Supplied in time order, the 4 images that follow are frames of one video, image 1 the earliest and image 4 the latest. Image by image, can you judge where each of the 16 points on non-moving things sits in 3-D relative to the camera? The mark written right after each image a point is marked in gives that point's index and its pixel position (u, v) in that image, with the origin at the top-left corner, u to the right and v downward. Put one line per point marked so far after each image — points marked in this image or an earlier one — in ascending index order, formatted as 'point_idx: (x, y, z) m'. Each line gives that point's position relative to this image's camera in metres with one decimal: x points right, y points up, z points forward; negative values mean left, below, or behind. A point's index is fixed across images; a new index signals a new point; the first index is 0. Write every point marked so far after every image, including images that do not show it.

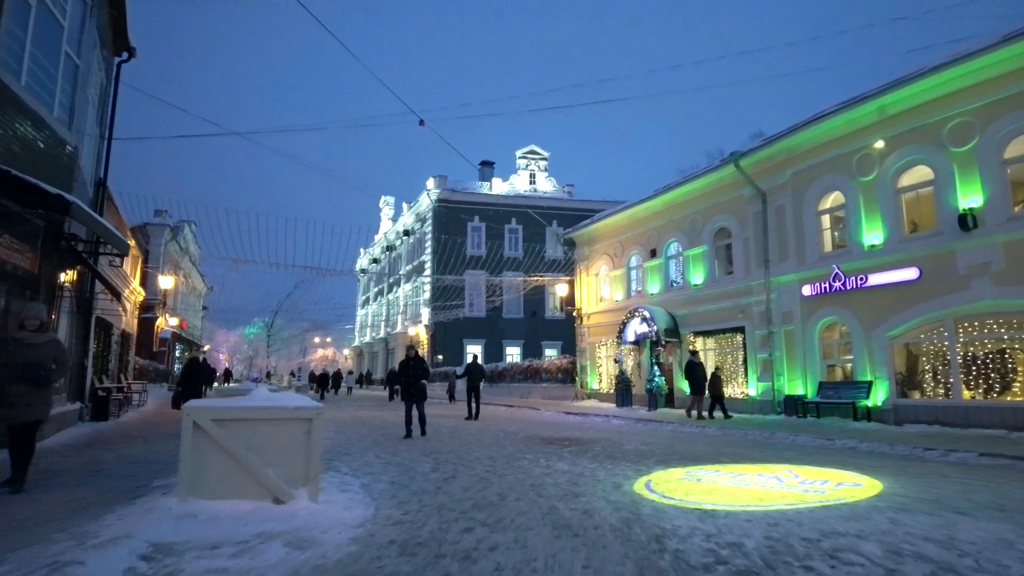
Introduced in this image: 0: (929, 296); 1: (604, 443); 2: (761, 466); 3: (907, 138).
0: (+9.1, -0.2, +13.9) m
1: (+1.7, -2.9, +11.9) m
2: (+3.5, -2.6, +9.1) m
3: (+9.0, +3.4, +14.5) m
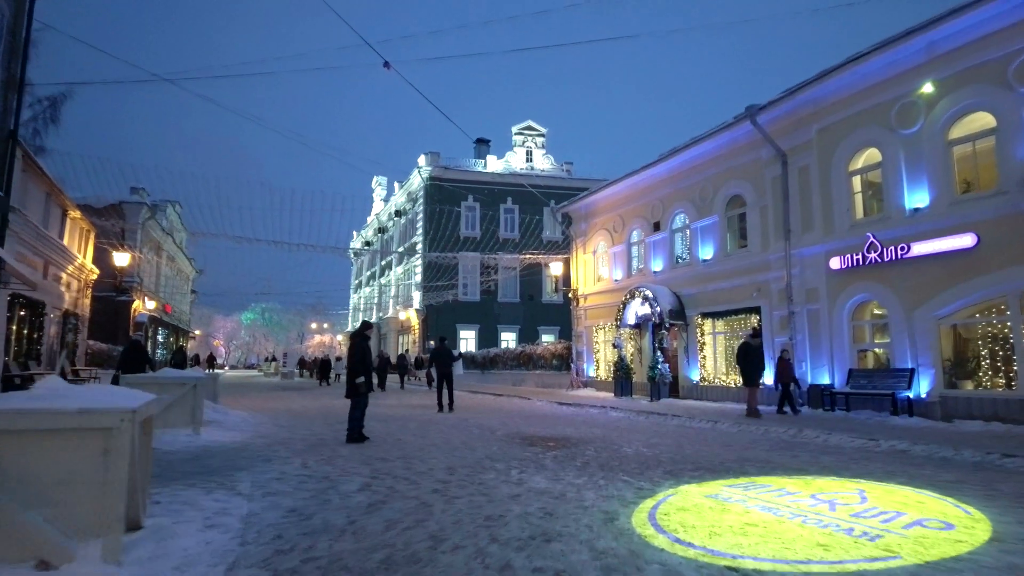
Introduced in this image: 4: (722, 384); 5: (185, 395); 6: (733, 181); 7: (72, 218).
0: (+8.7, +0.4, +11.6) m
1: (+1.3, -2.4, +9.8) m
2: (+3.1, -2.1, +6.9) m
3: (+8.6, +4.0, +12.2) m
4: (+5.8, -2.7, +17.7) m
5: (-5.3, -1.7, +10.2) m
6: (+6.2, +3.0, +17.8) m
7: (-13.6, +2.2, +19.6) m
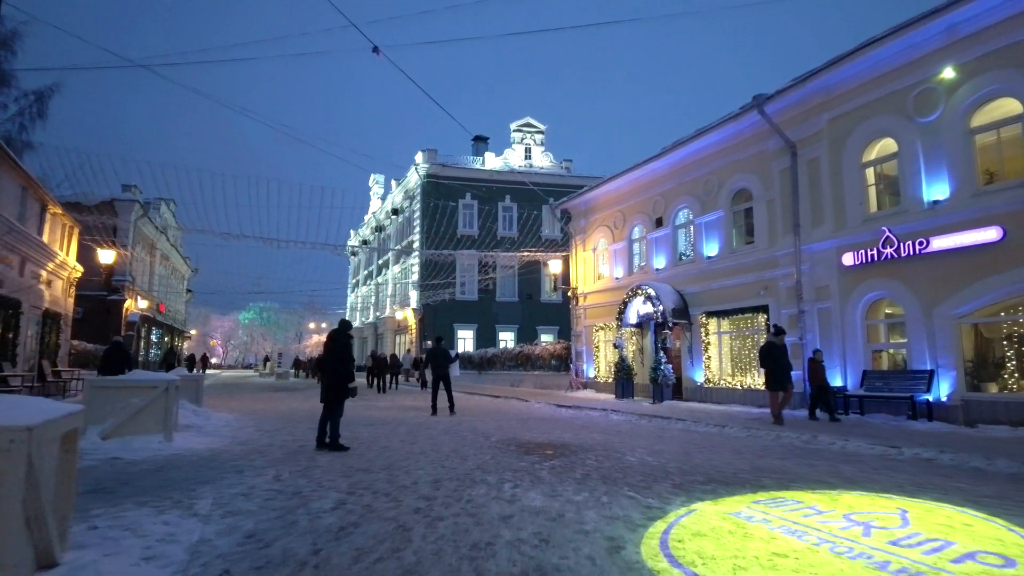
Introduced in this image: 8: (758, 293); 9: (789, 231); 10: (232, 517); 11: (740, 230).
0: (+8.6, +0.4, +10.9) m
1: (+1.2, -2.3, +9.1) m
2: (+3.0, -2.0, +6.2) m
3: (+8.6, +4.1, +11.5) m
4: (+5.8, -2.6, +17.0) m
5: (-5.4, -1.7, +9.5) m
6: (+6.1, +3.1, +17.1) m
7: (-13.7, +2.2, +18.9) m
8: (+6.3, -0.1, +16.3) m
9: (+6.8, +1.4, +15.5) m
10: (-2.3, -1.9, +5.3) m
11: (+6.2, +1.6, +17.3) m
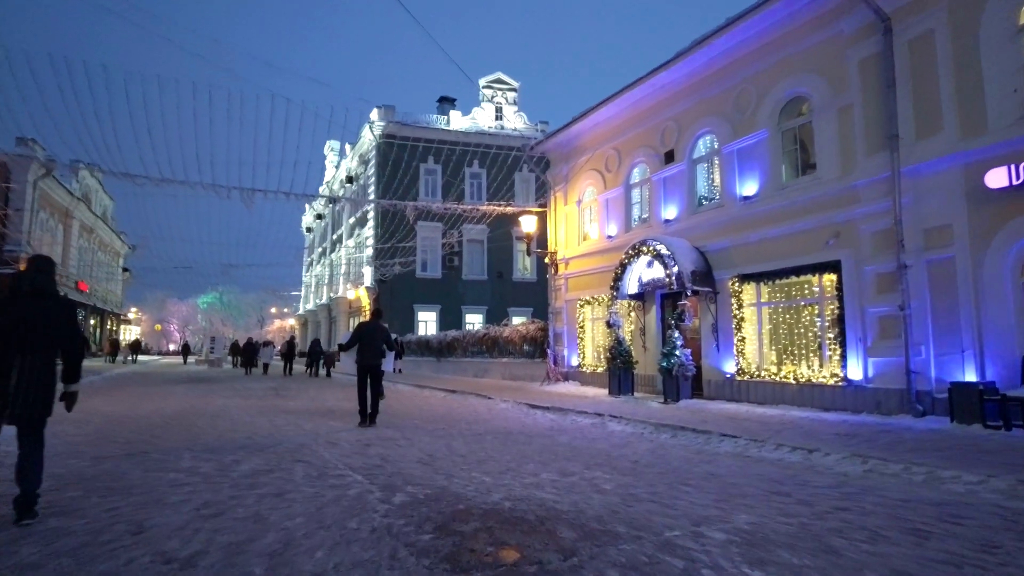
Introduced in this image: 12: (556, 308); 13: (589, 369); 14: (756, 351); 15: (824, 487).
0: (+8.0, +1.2, +5.9) m
1: (+0.7, -1.6, +3.8) m
2: (+2.6, -1.3, +1.0) m
3: (+7.9, +4.8, +6.4) m
4: (+4.9, -1.7, +11.9) m
5: (-5.9, -0.9, +4.0) m
6: (+5.2, +4.0, +11.9) m
7: (-14.6, +3.2, +12.9) m
8: (+5.5, +0.8, +11.2) m
9: (+6.0, +2.3, +10.3) m
10: (-2.7, -1.2, -0.1) m
11: (+5.3, +2.5, +12.1) m
12: (+1.3, -0.6, +19.0) m
13: (+2.1, -2.2, +17.3) m
14: (+4.8, -1.2, +12.4) m
15: (+3.0, -1.9, +6.0) m
